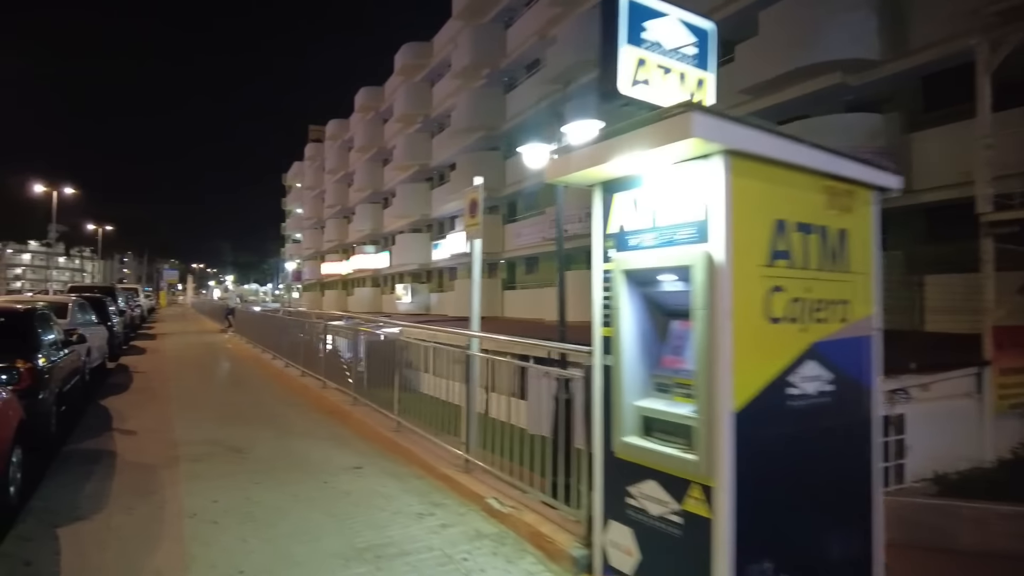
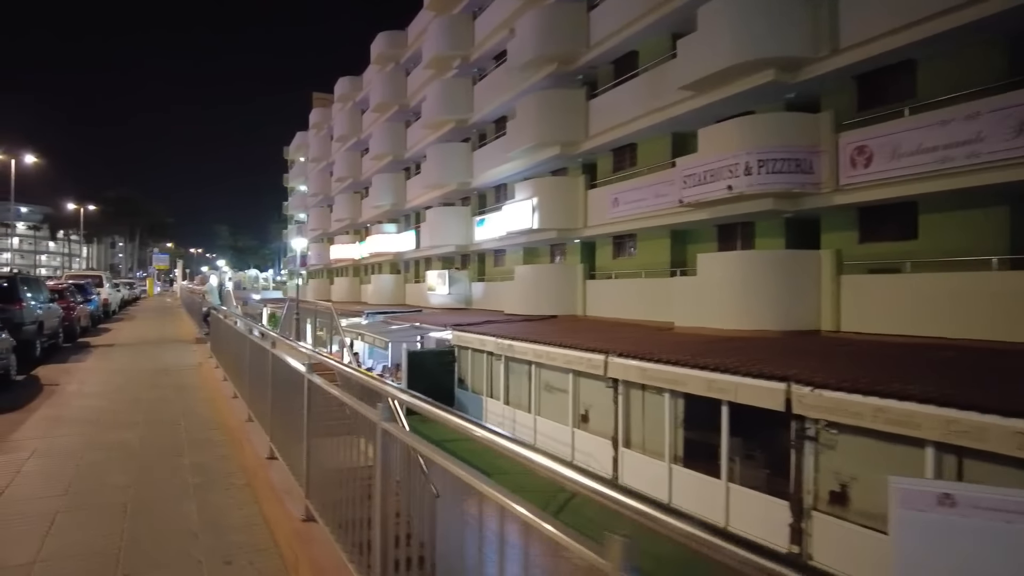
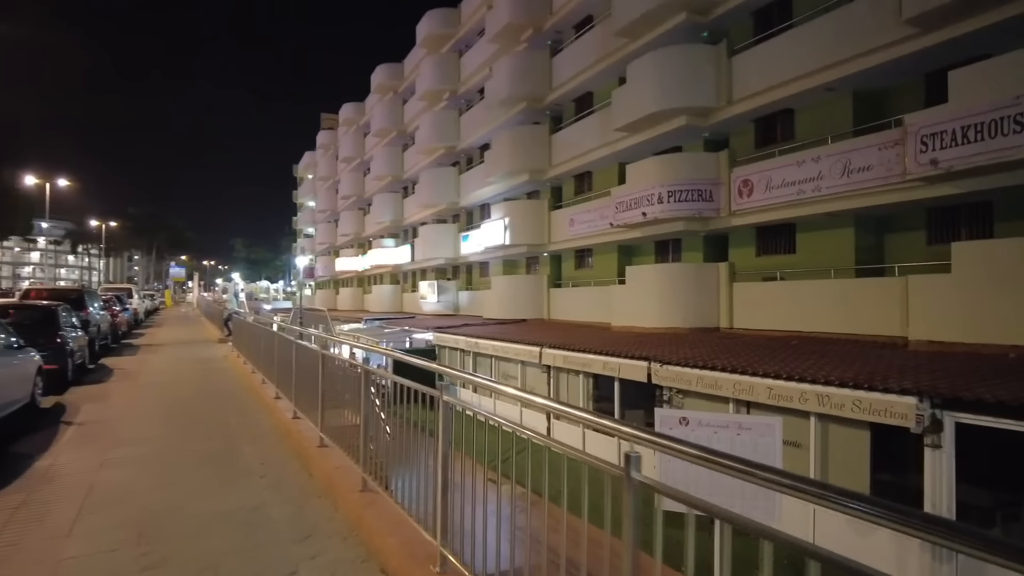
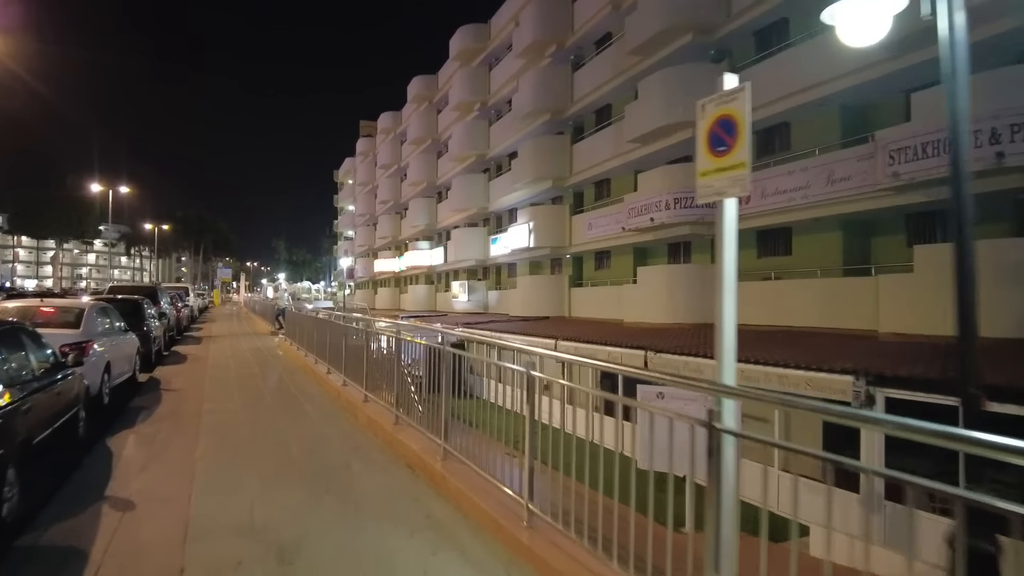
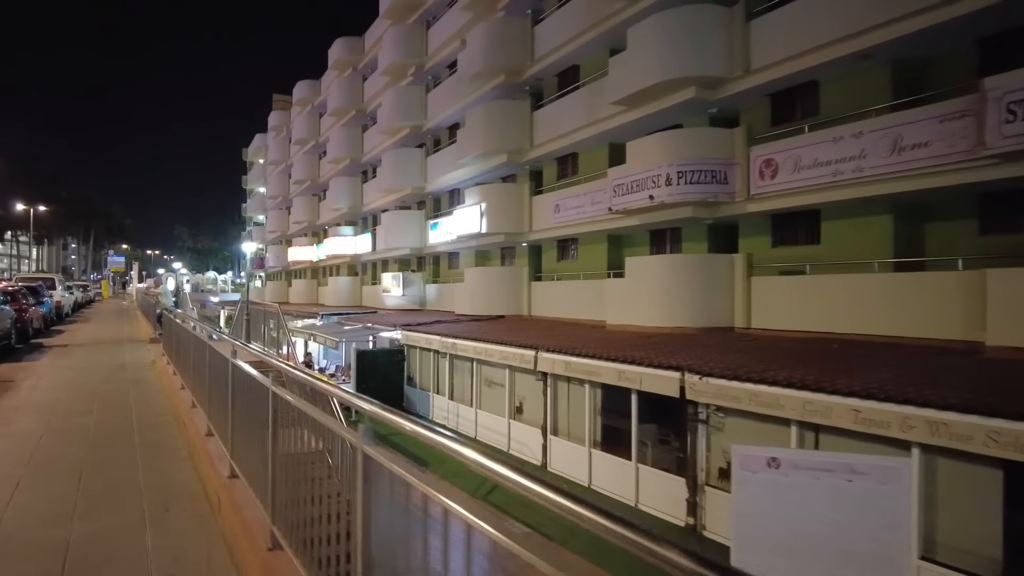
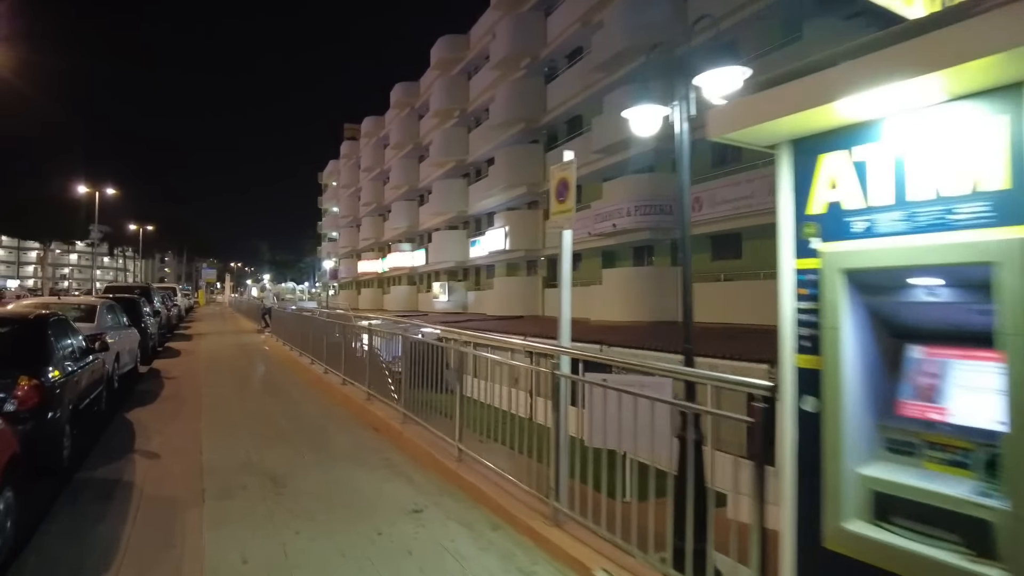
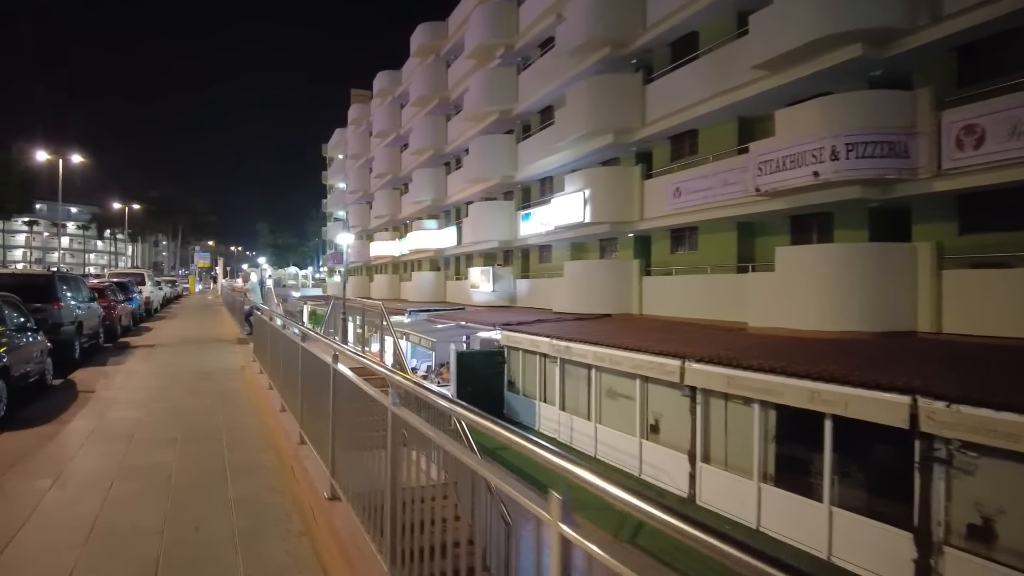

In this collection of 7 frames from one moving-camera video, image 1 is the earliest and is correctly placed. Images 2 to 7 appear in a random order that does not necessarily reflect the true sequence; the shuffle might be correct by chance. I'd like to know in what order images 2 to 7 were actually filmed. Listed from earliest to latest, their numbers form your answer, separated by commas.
6, 4, 3, 5, 2, 7
